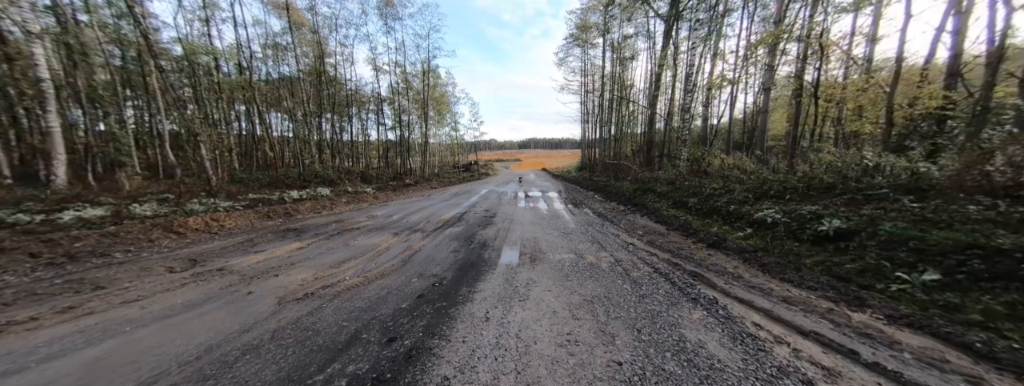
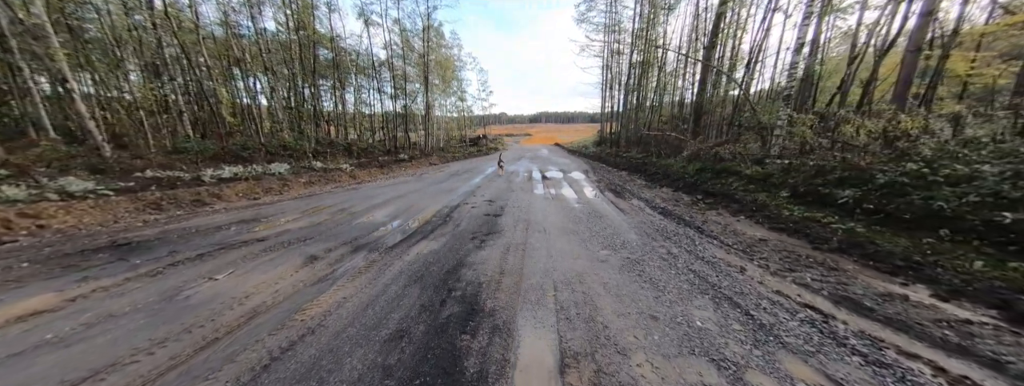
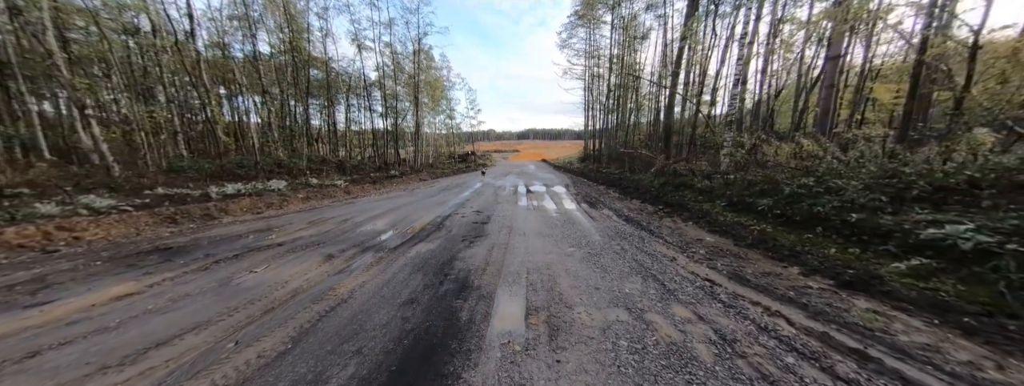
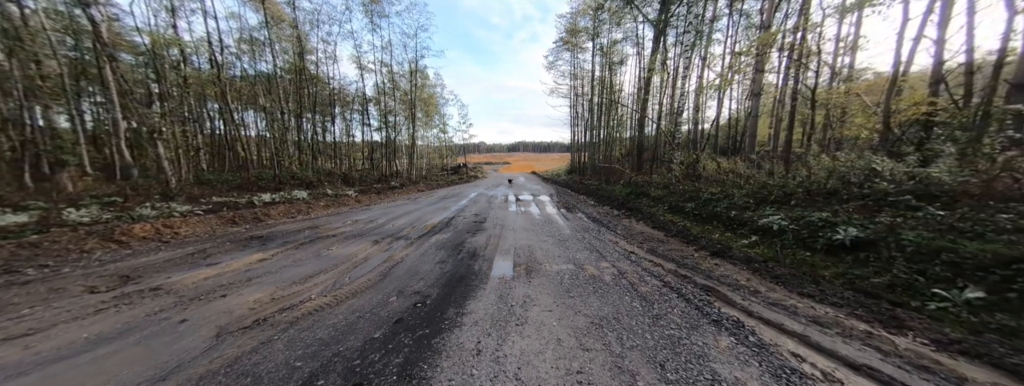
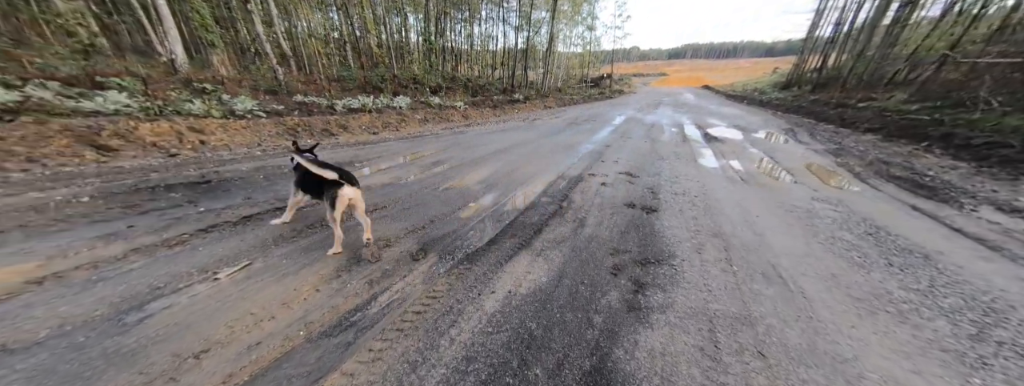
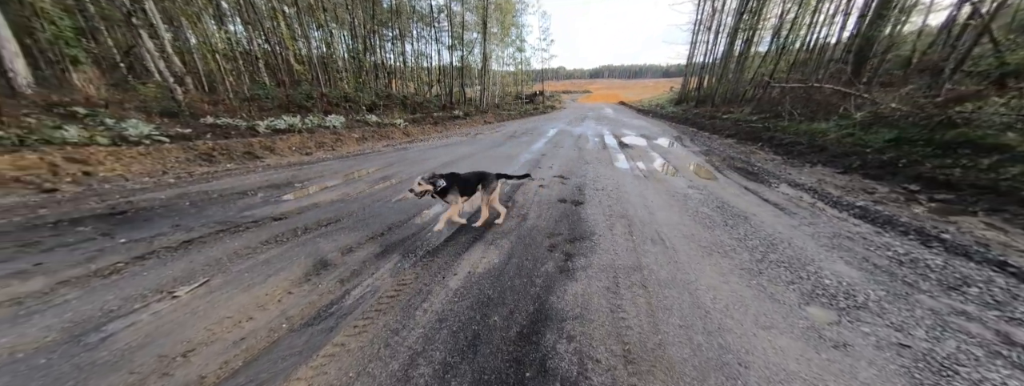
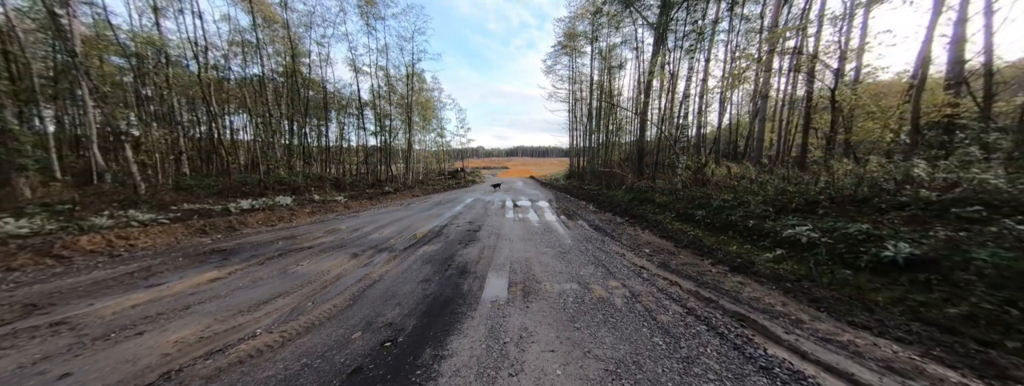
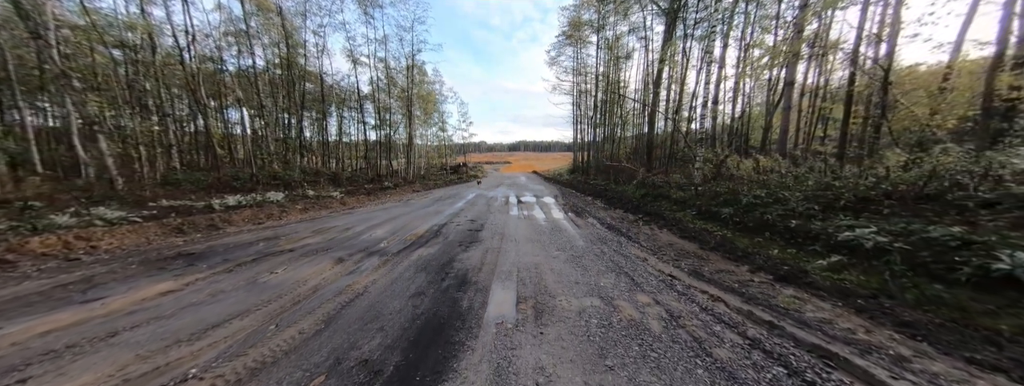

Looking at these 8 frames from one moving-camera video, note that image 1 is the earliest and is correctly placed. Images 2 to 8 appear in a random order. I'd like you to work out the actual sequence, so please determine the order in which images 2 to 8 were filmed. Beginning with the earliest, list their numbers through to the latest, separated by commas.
4, 7, 8, 3, 2, 6, 5
